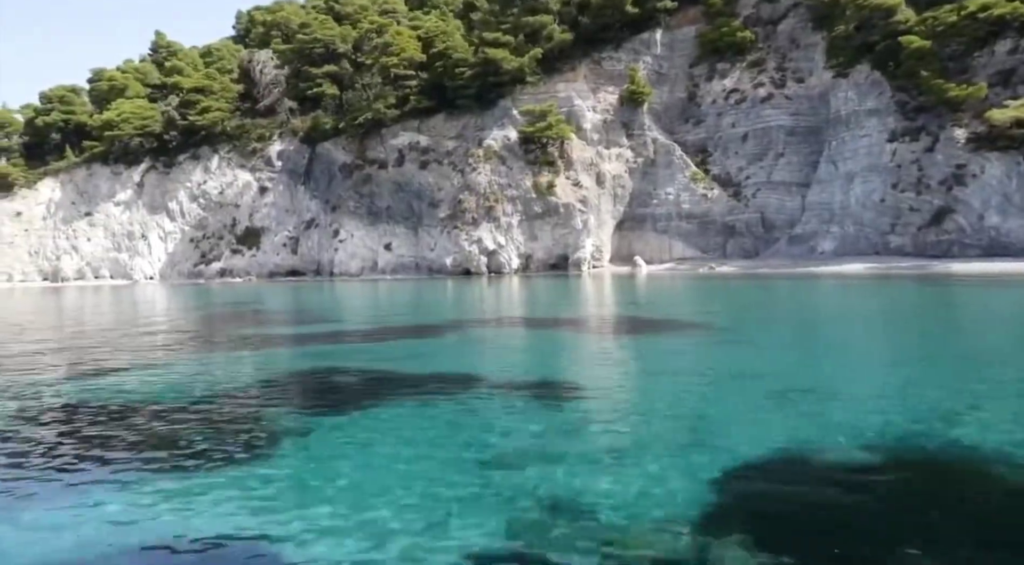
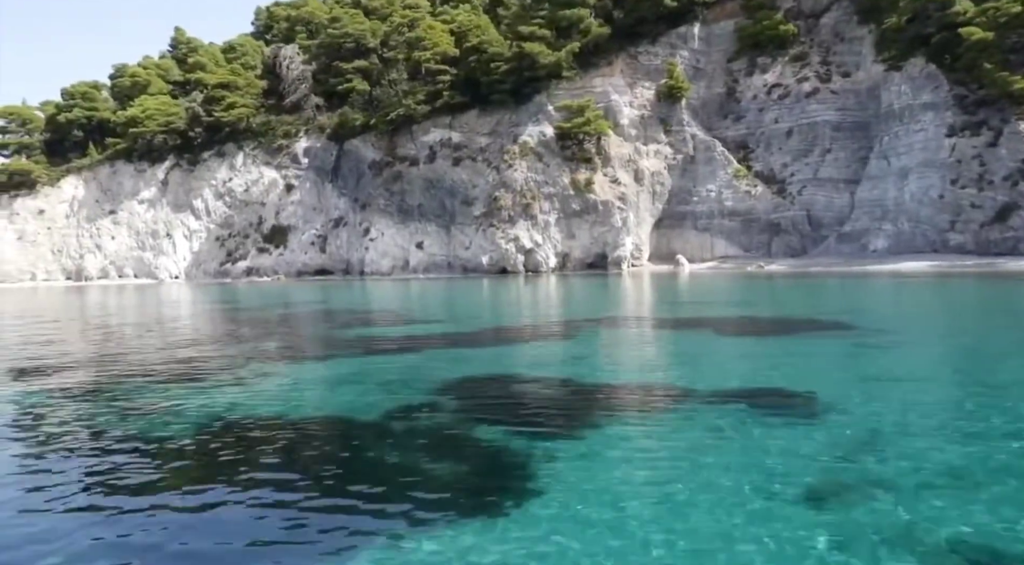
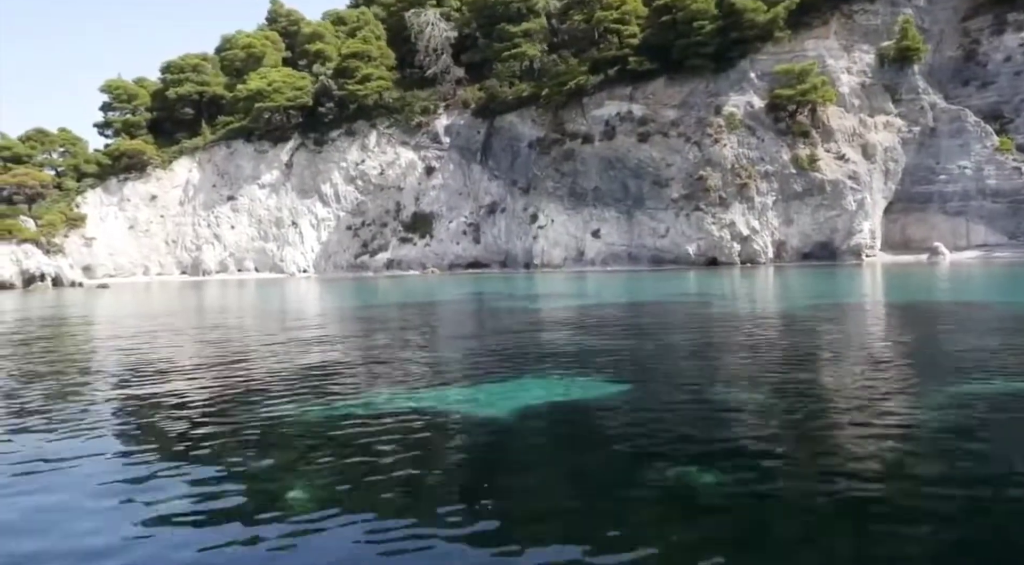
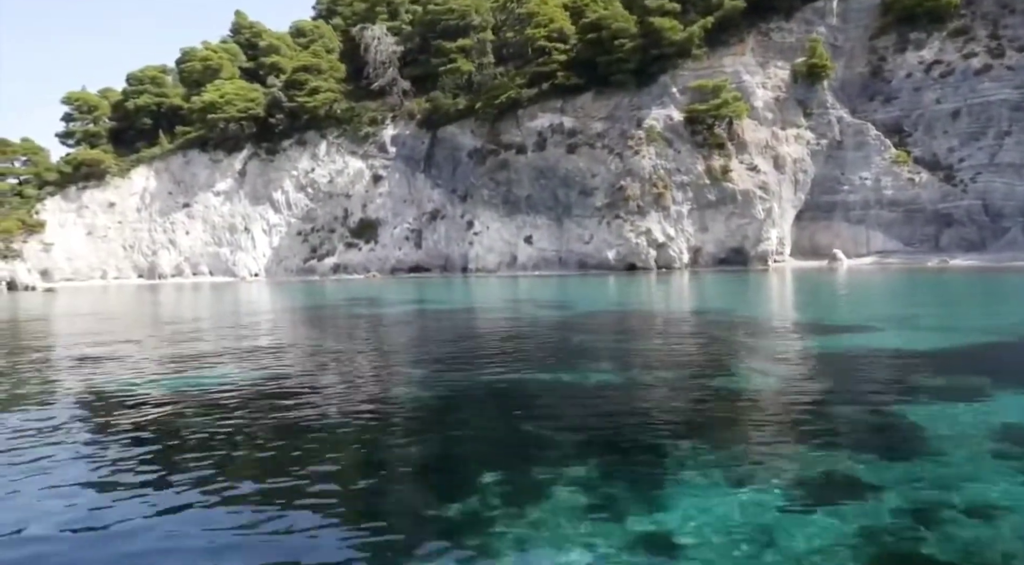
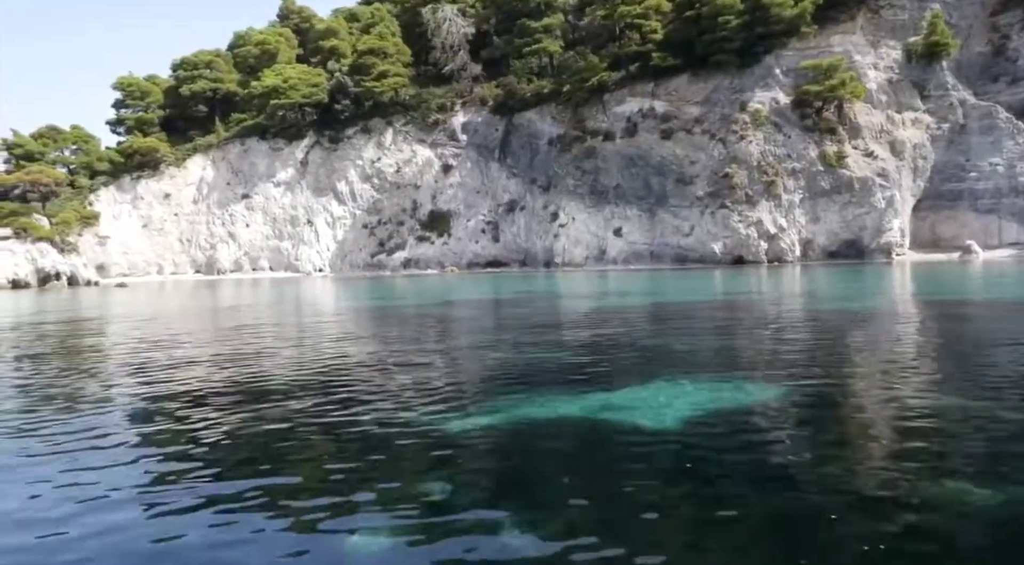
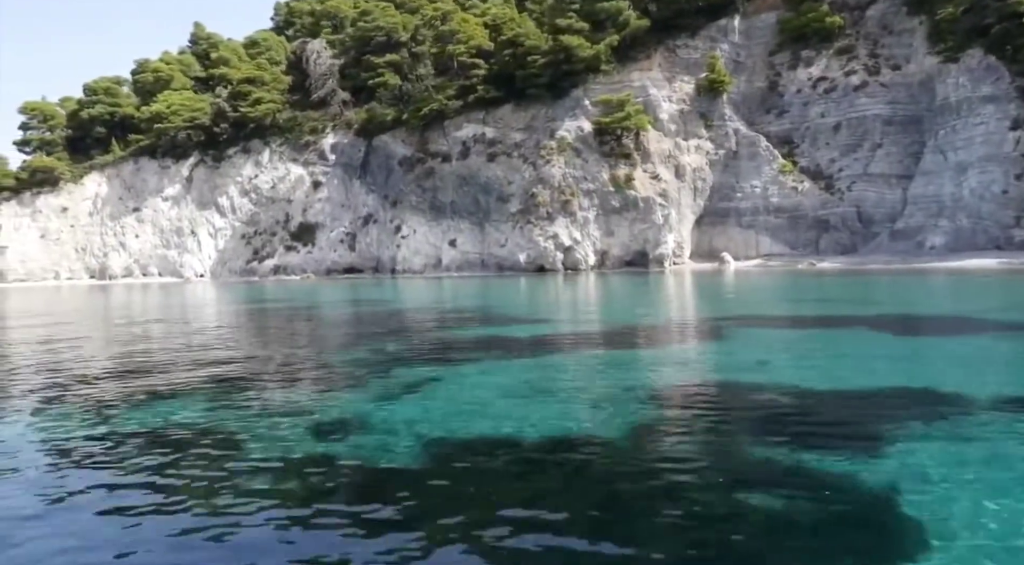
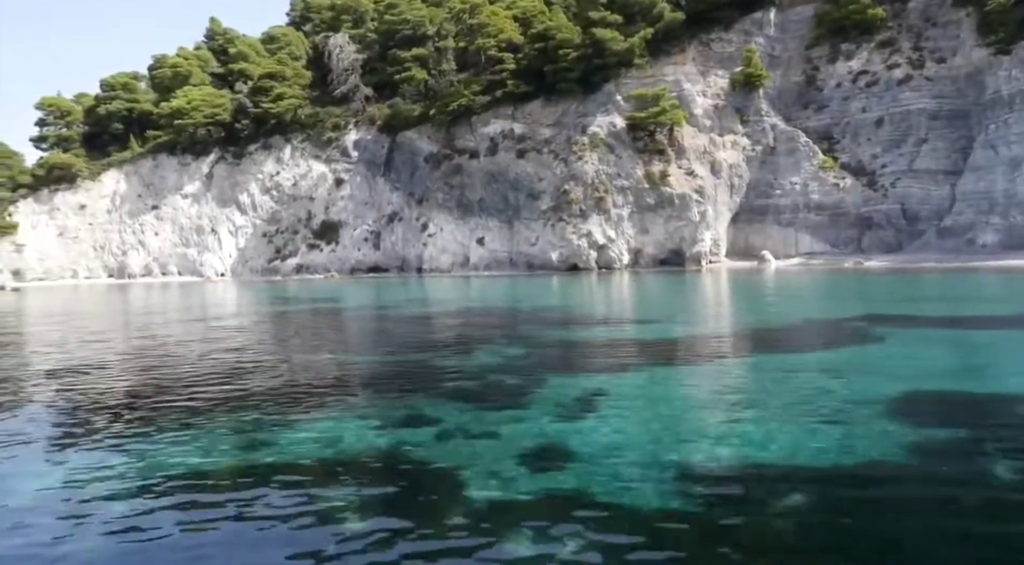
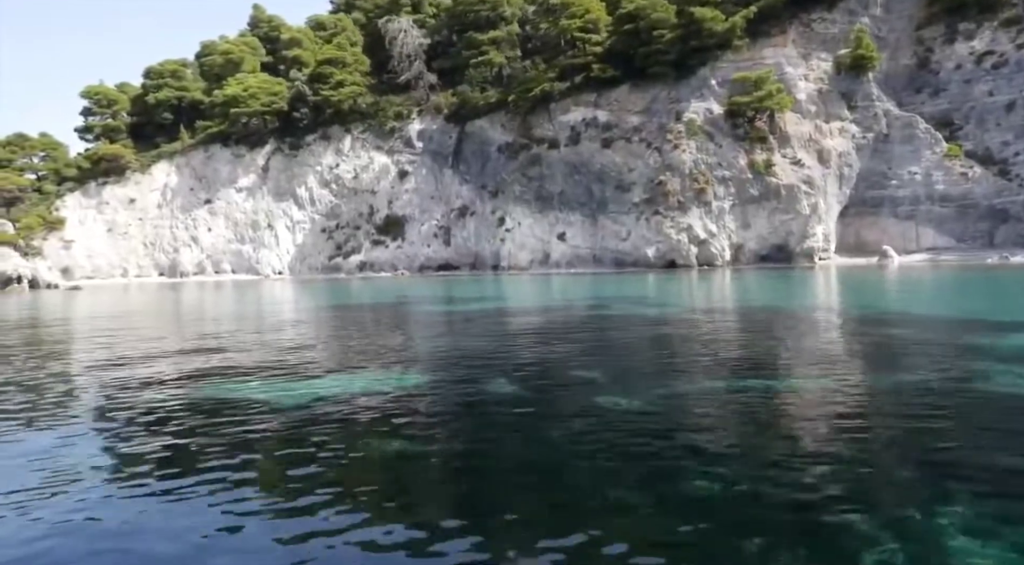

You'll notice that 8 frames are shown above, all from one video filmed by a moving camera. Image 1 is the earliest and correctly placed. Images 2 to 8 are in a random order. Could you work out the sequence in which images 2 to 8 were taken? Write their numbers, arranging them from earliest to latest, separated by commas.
2, 6, 7, 4, 8, 3, 5
